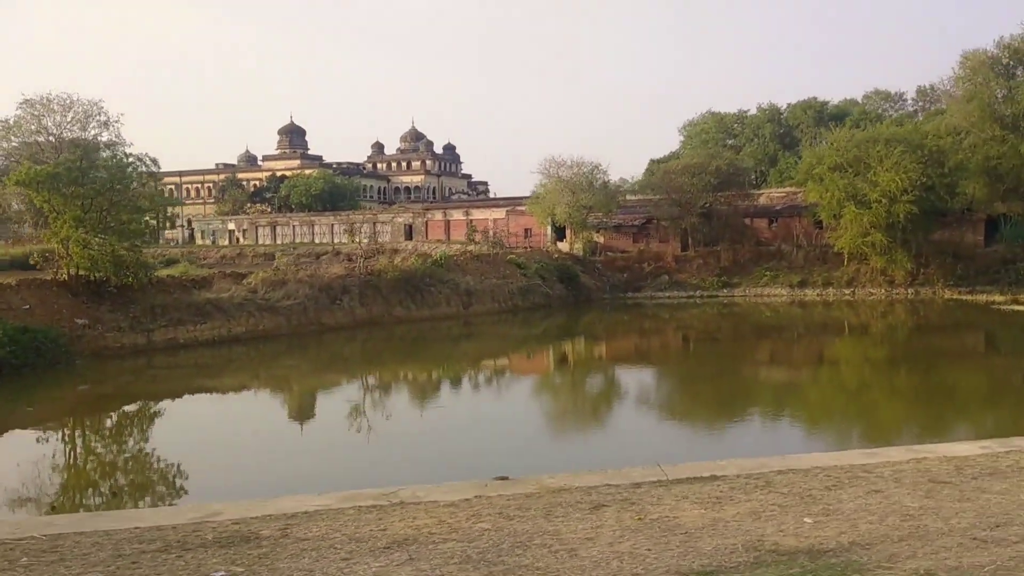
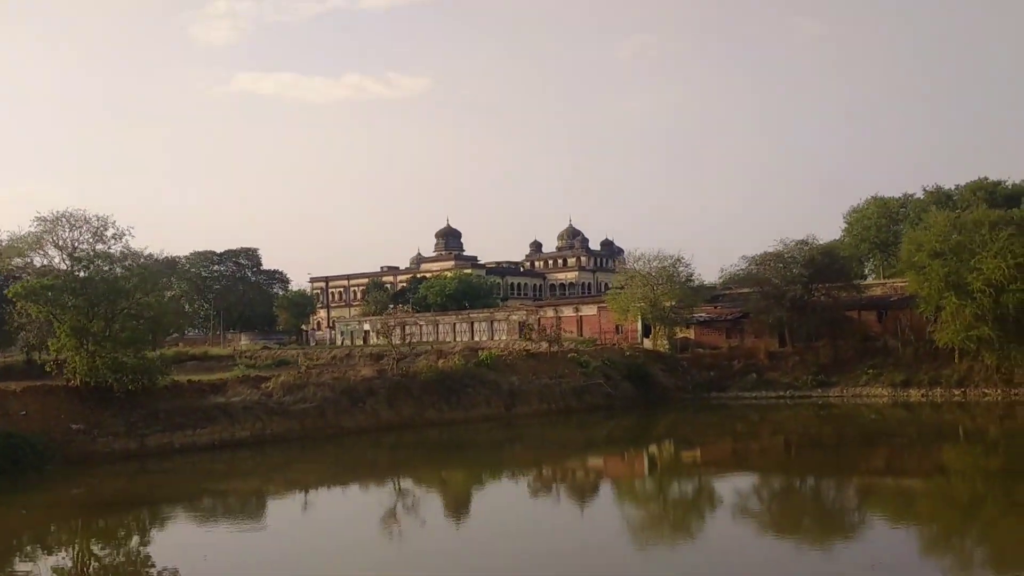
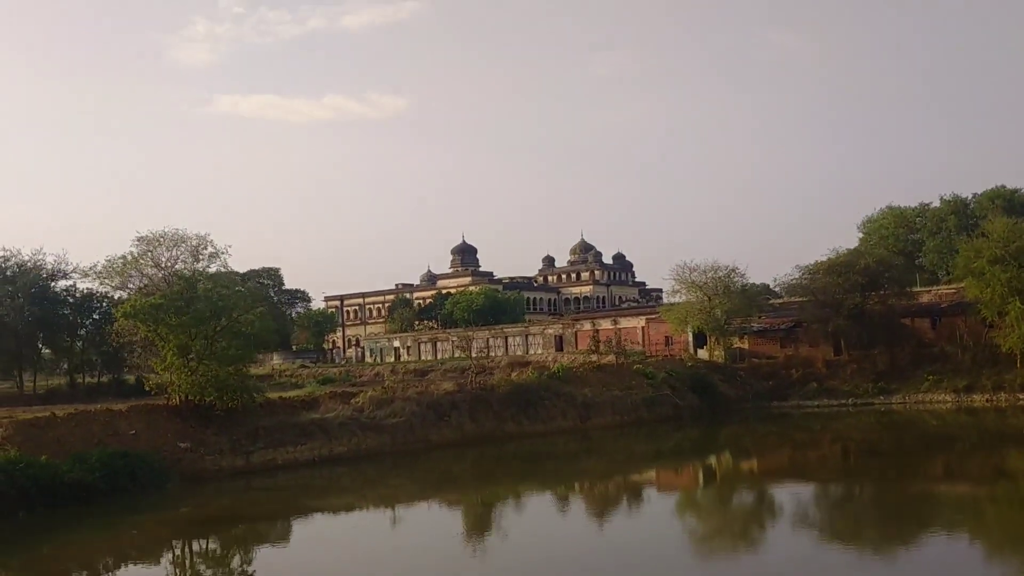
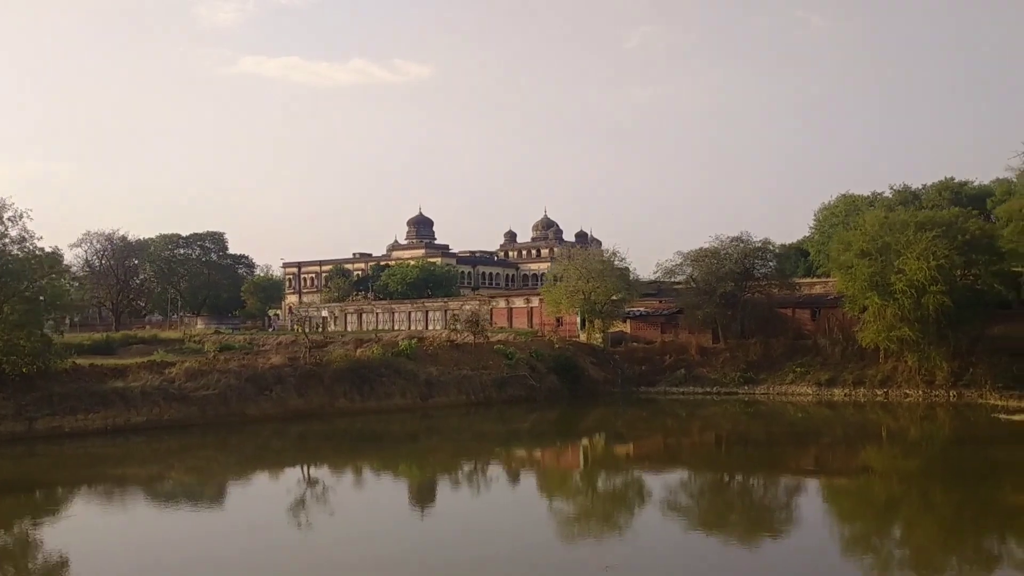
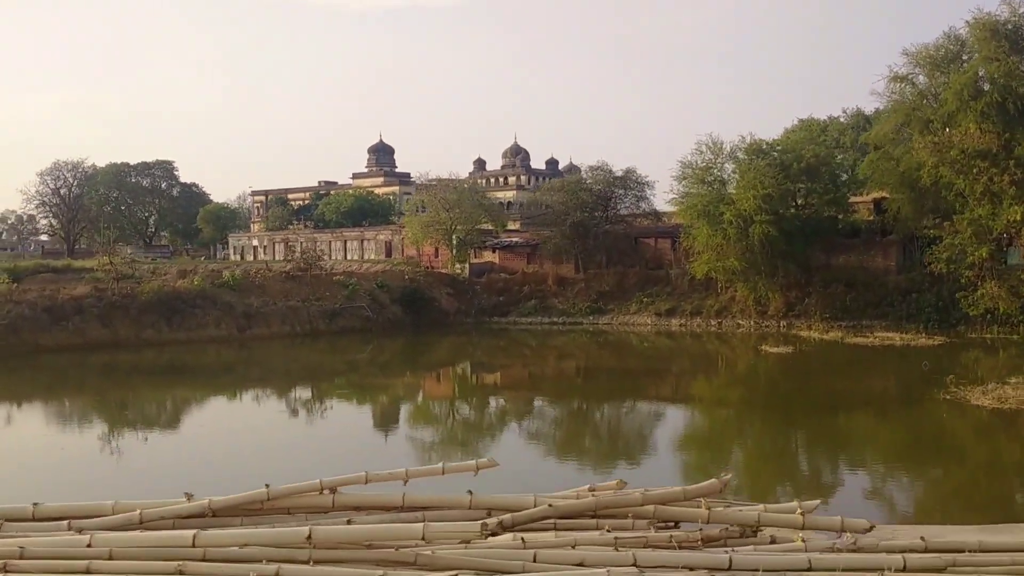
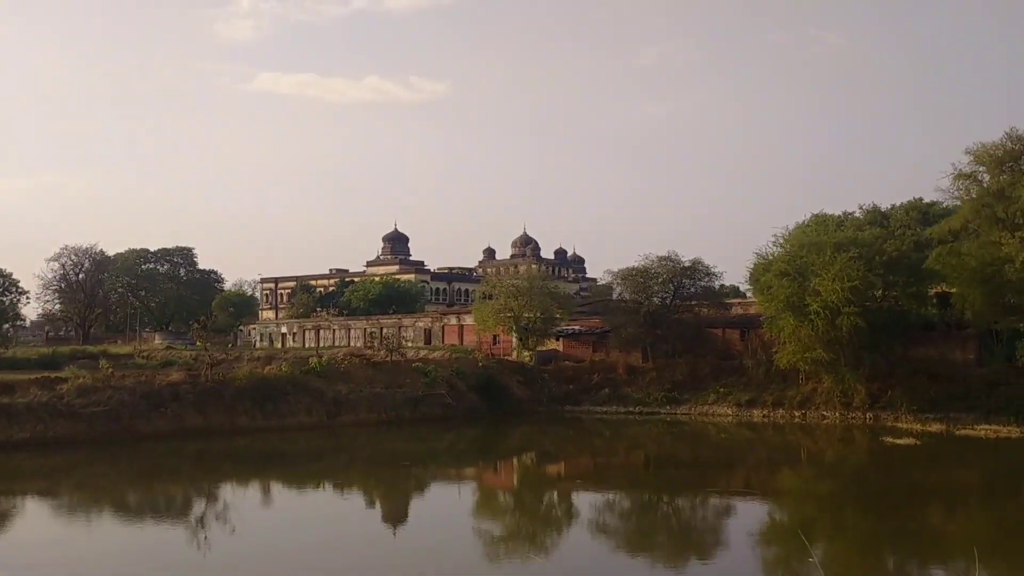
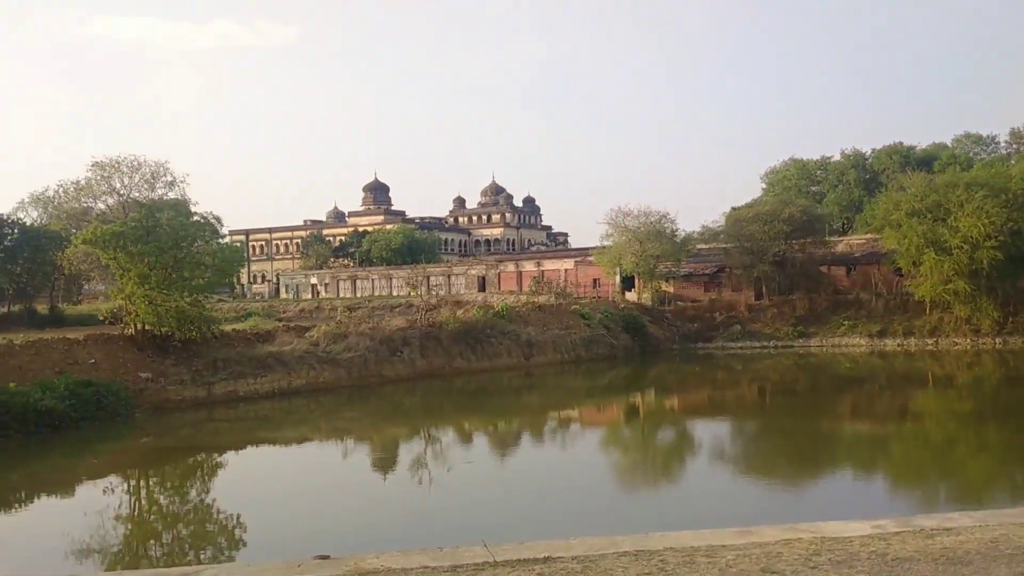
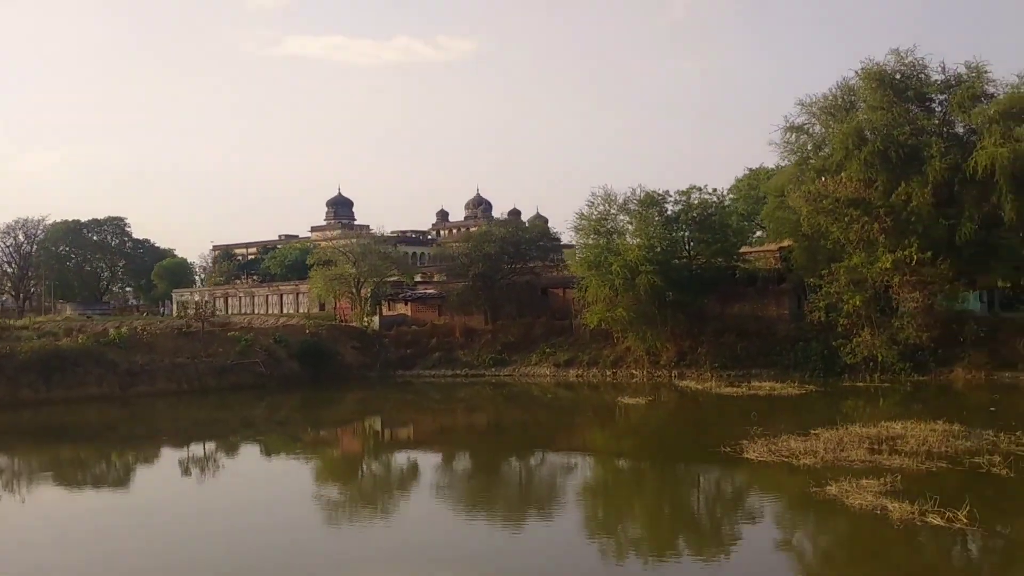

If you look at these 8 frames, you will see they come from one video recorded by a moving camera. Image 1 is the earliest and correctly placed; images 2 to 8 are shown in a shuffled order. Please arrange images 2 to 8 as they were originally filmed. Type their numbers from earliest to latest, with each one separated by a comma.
7, 3, 2, 4, 6, 5, 8
